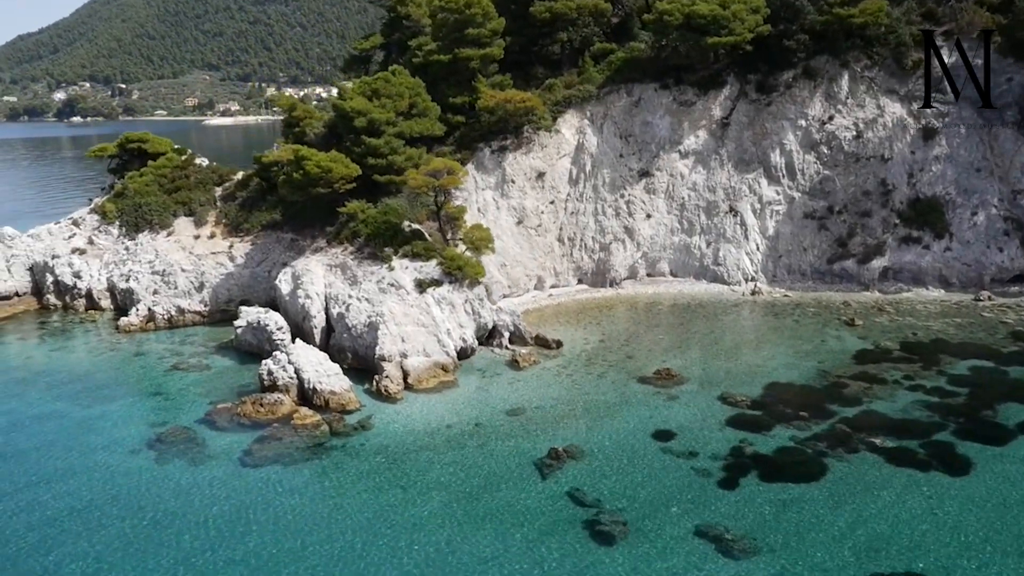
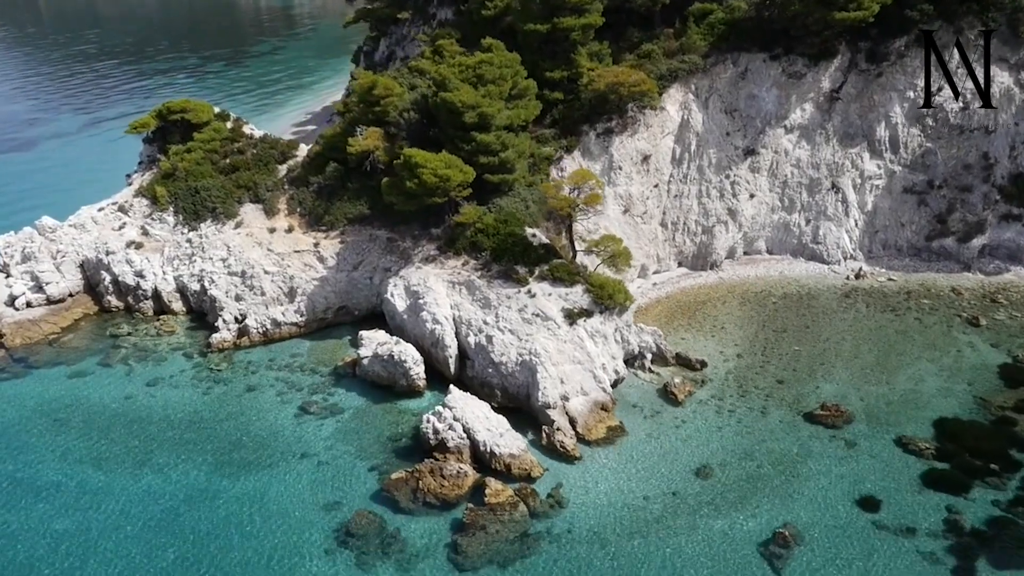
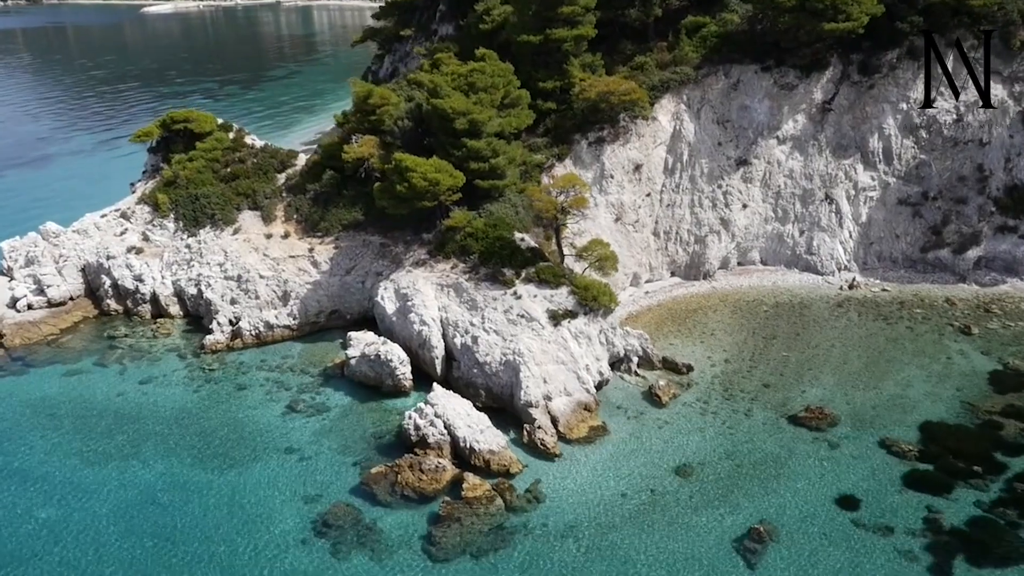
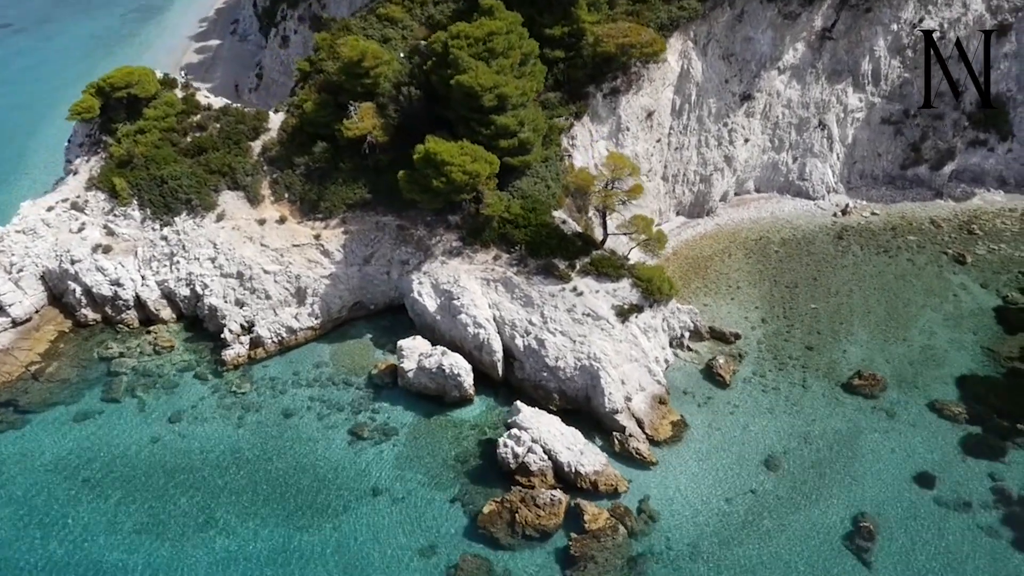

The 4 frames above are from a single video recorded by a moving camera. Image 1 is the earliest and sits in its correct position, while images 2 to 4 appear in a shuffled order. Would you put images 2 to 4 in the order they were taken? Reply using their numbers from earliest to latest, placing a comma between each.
3, 2, 4
